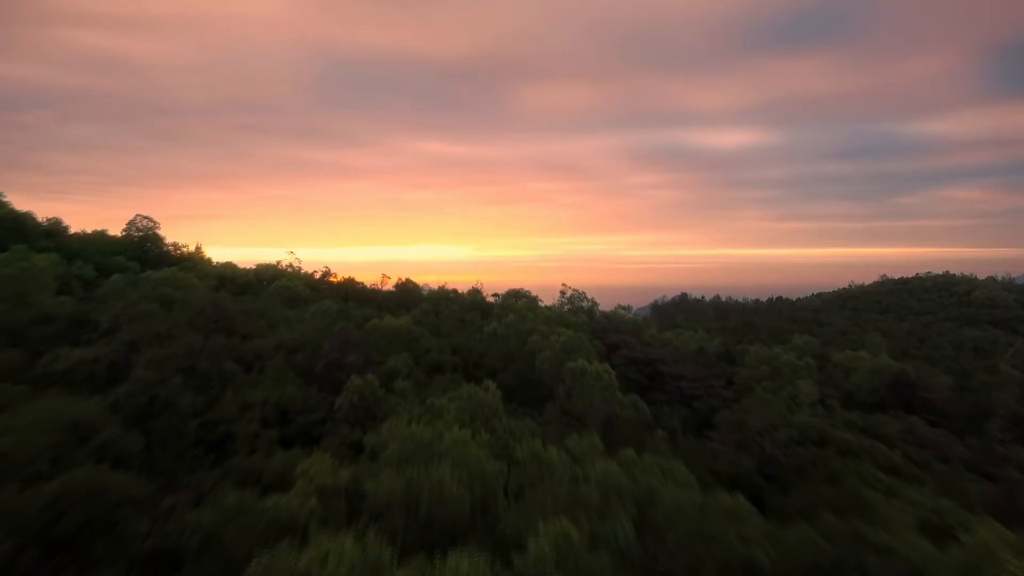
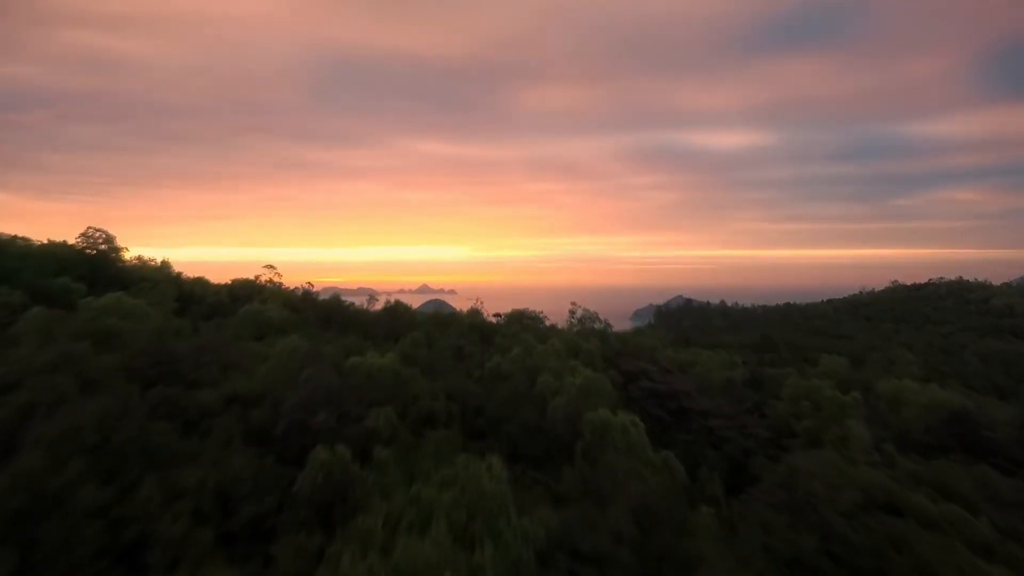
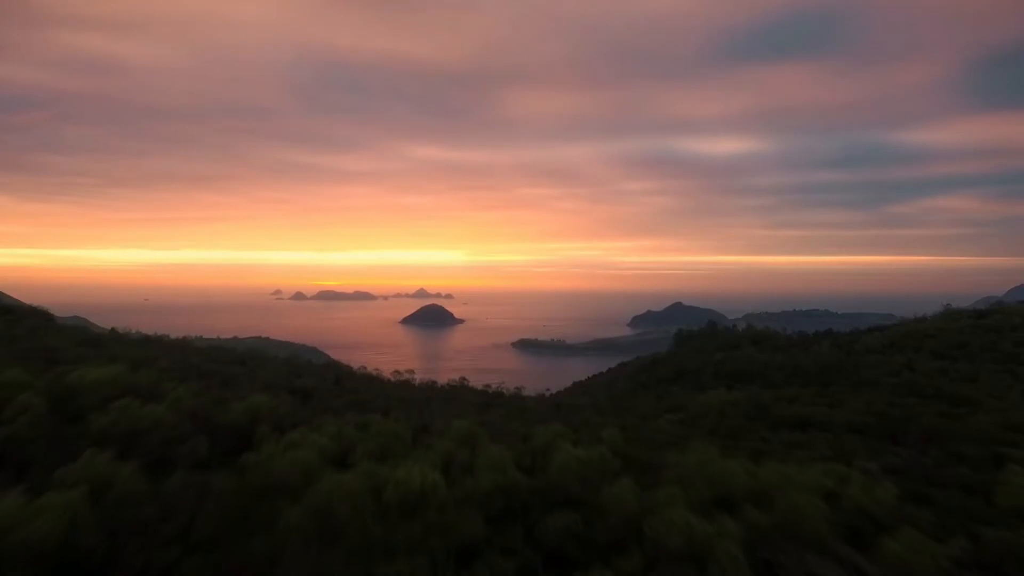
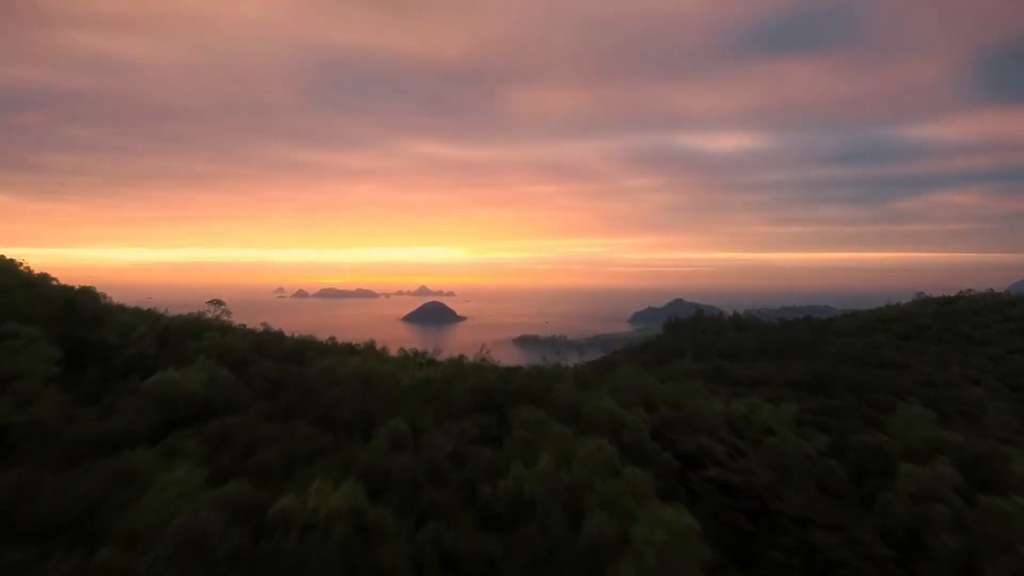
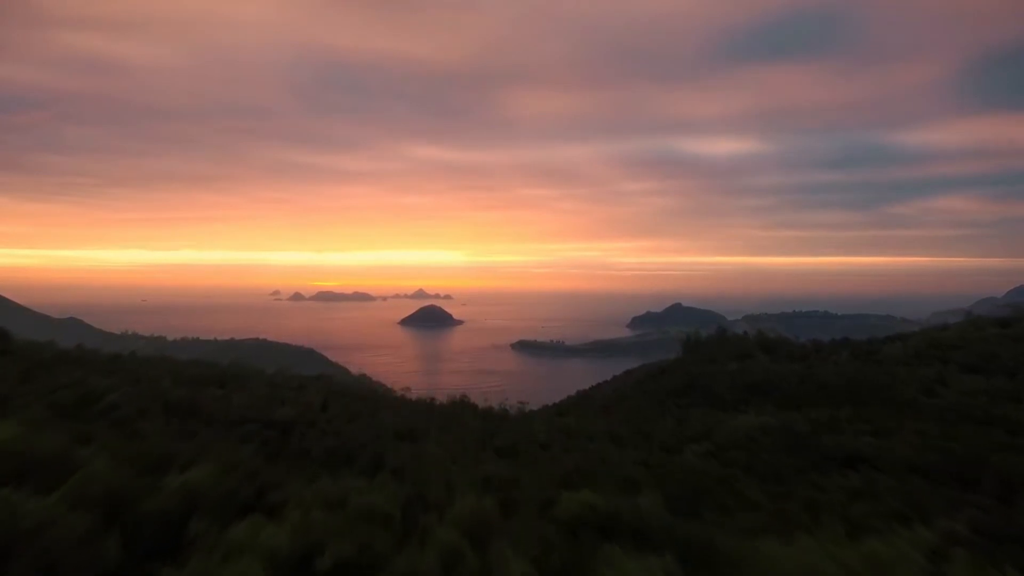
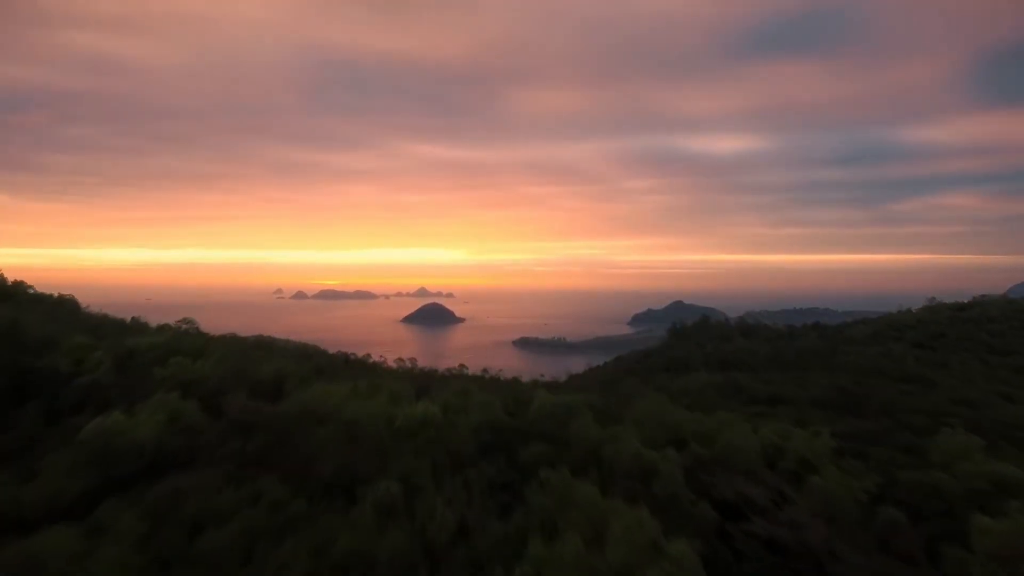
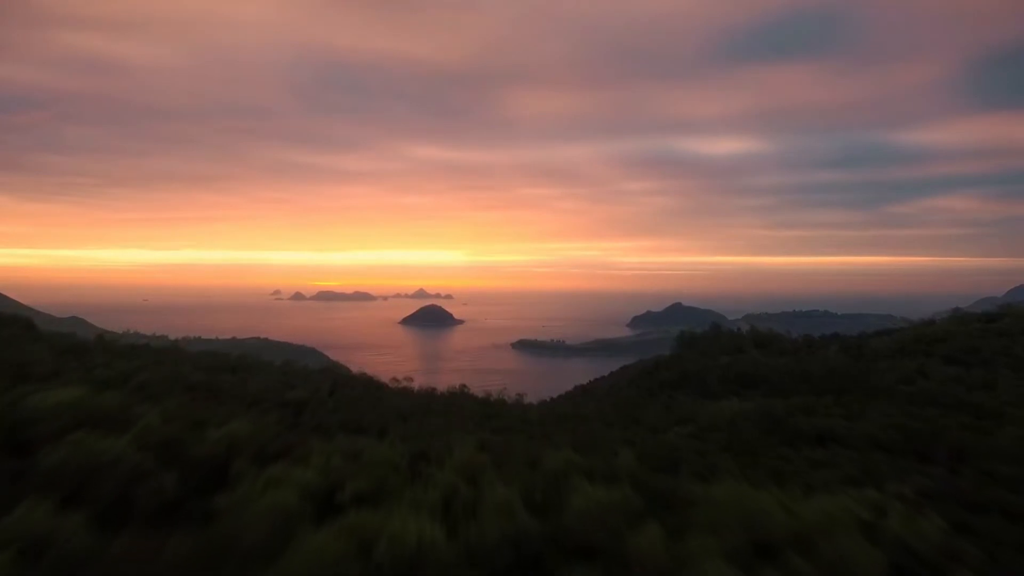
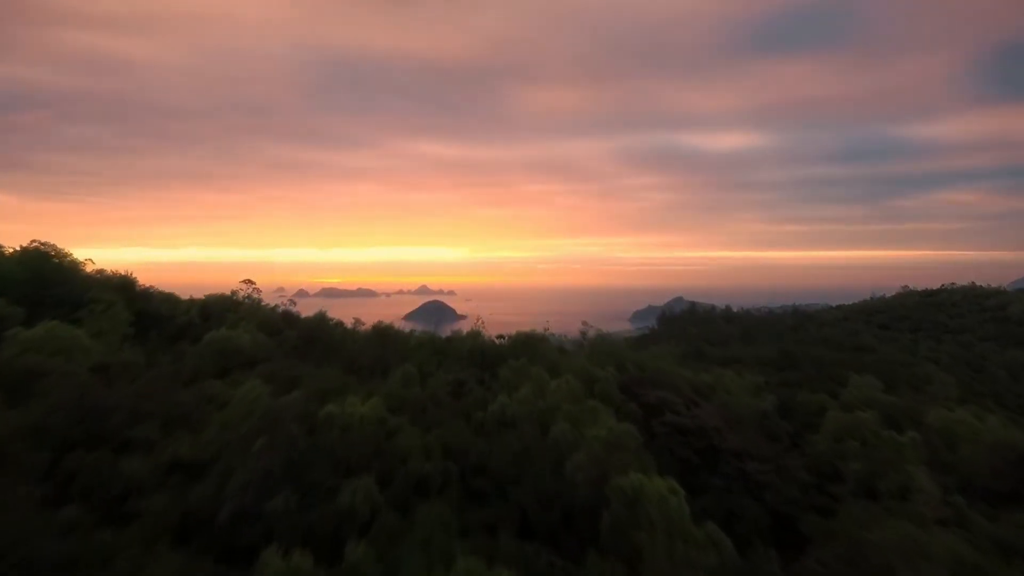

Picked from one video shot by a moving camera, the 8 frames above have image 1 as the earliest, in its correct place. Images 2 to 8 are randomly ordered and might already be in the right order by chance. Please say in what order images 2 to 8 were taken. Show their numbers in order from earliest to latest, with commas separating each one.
2, 8, 4, 6, 3, 7, 5
